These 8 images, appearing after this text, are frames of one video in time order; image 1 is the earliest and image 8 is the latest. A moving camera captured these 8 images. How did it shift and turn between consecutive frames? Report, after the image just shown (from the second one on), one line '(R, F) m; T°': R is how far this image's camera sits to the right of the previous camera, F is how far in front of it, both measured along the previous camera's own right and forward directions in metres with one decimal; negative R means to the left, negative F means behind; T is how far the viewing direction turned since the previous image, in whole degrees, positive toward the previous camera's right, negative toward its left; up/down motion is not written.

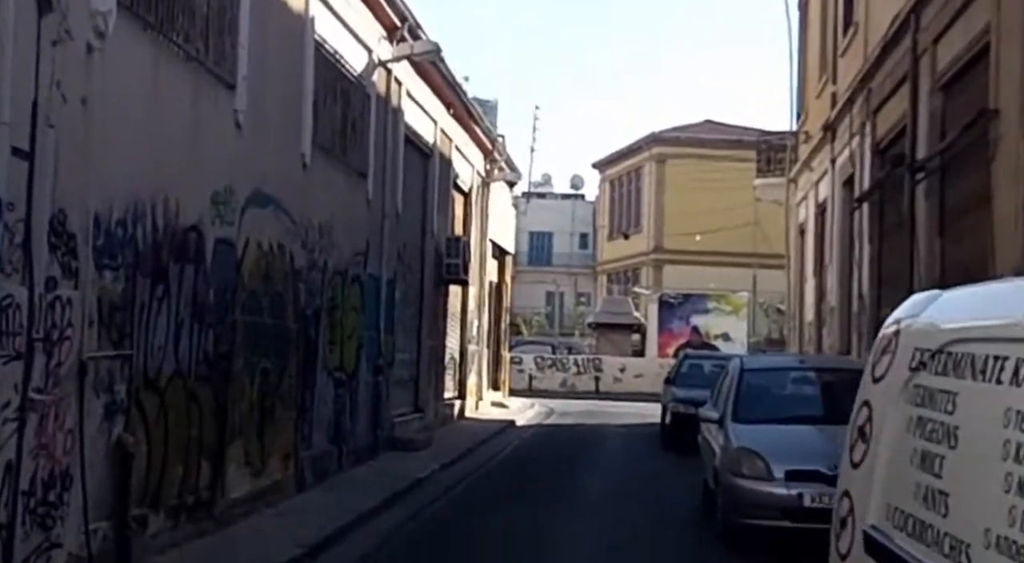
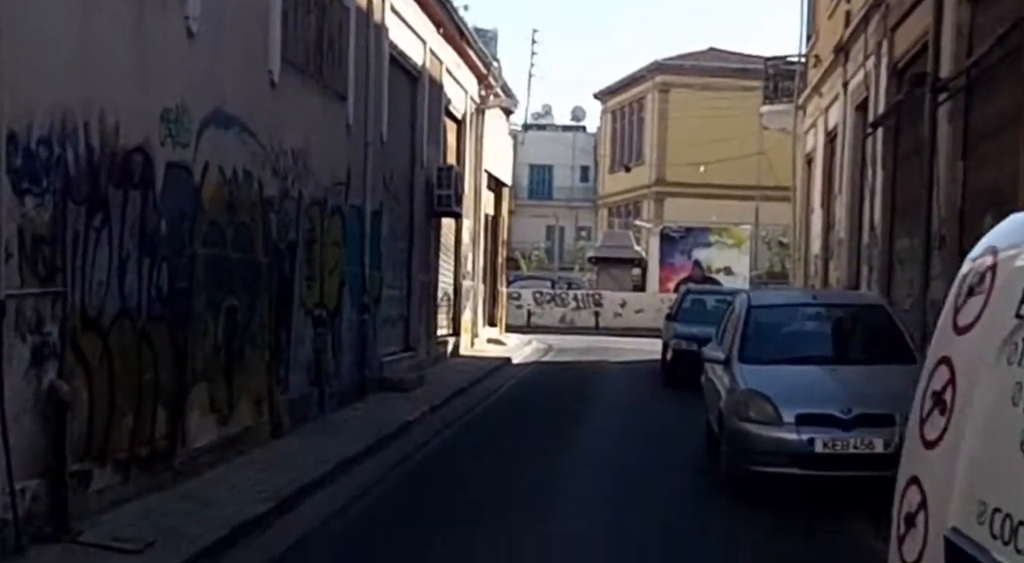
(+0.1, +1.1) m; 0°
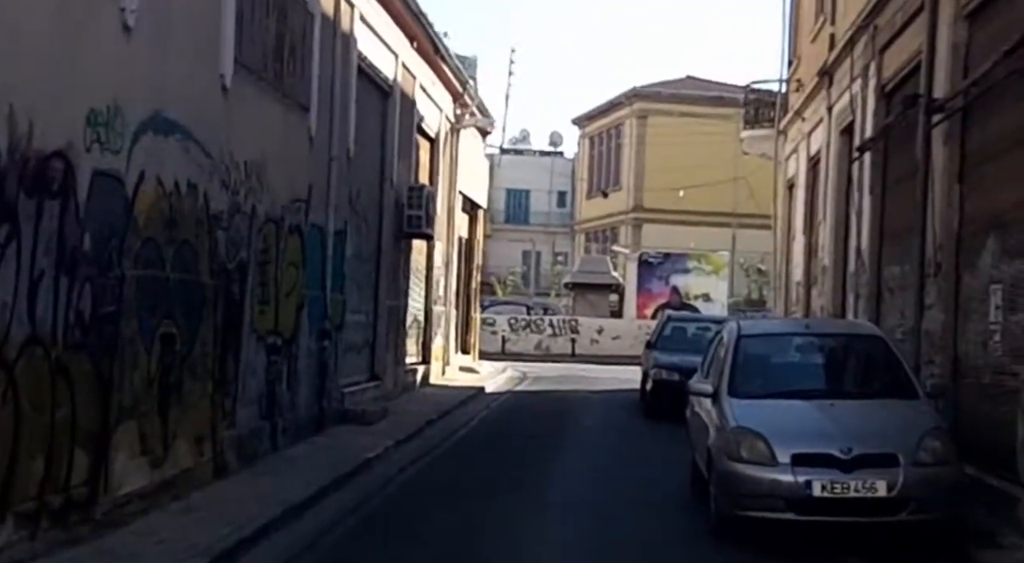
(+0.1, +1.1) m; +1°
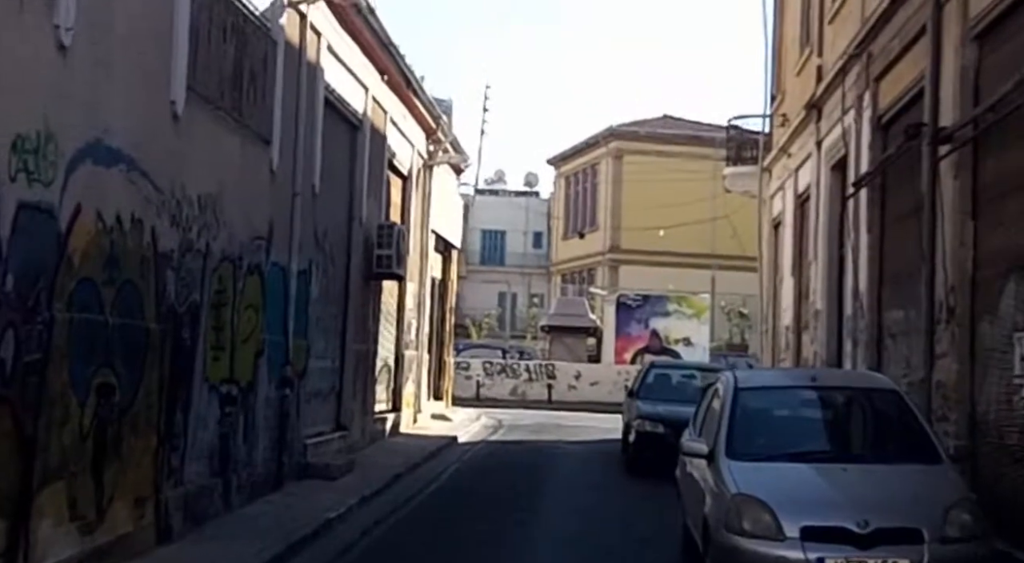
(0.0, +1.1) m; +1°
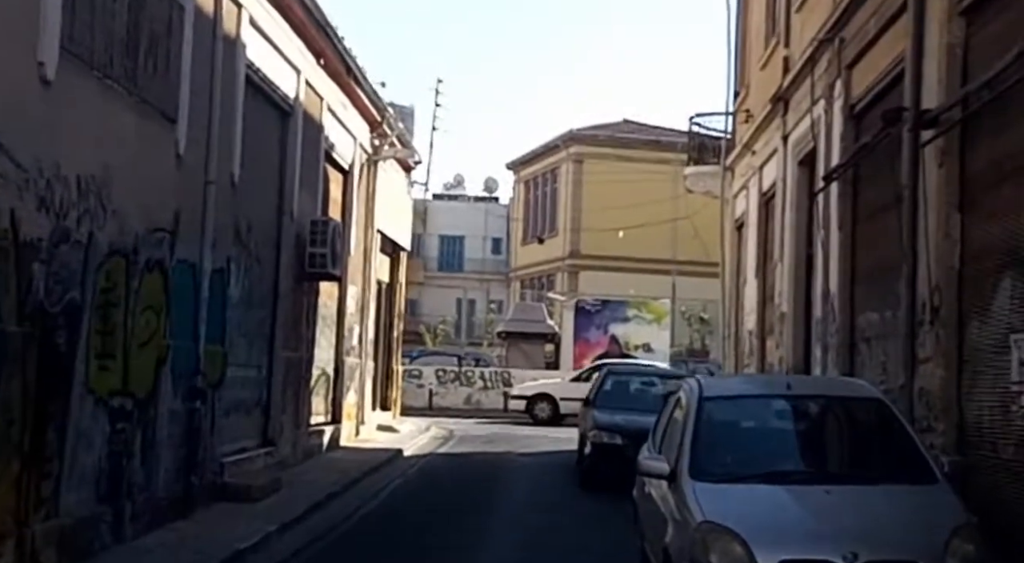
(+0.2, +1.5) m; +1°
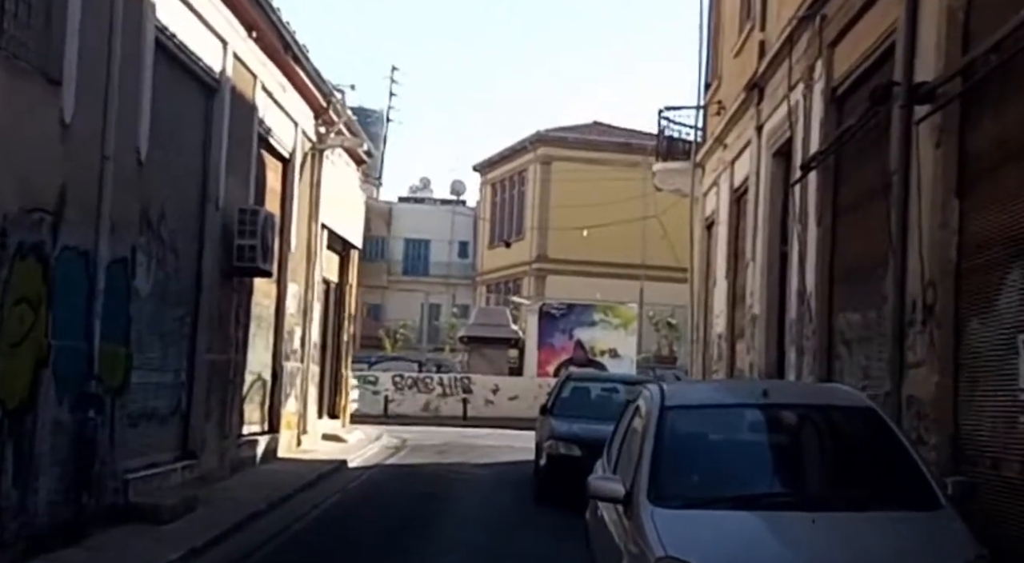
(+0.3, +1.6) m; +1°
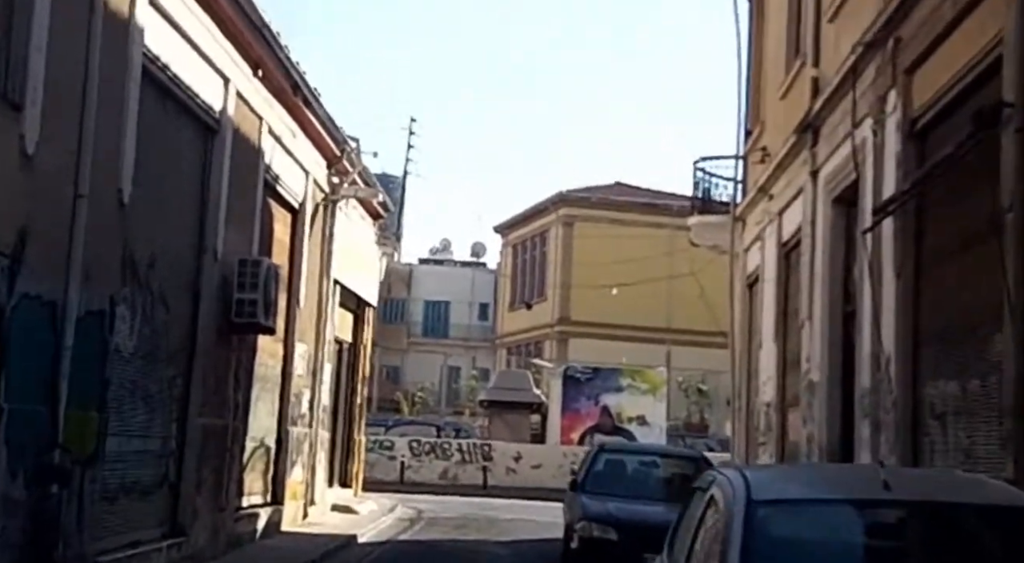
(-0.1, +1.7) m; -1°
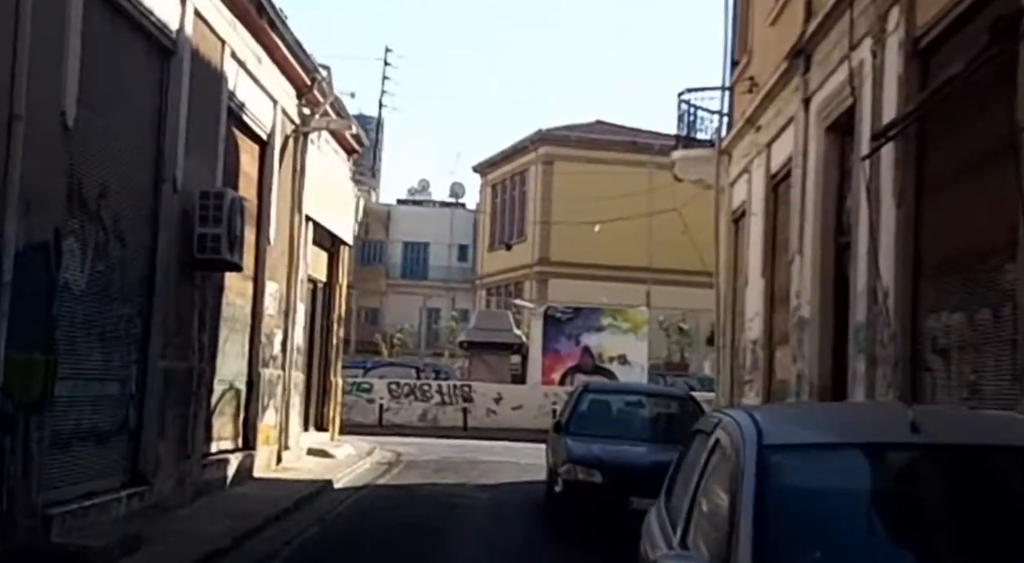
(0.0, +0.8) m; +1°
